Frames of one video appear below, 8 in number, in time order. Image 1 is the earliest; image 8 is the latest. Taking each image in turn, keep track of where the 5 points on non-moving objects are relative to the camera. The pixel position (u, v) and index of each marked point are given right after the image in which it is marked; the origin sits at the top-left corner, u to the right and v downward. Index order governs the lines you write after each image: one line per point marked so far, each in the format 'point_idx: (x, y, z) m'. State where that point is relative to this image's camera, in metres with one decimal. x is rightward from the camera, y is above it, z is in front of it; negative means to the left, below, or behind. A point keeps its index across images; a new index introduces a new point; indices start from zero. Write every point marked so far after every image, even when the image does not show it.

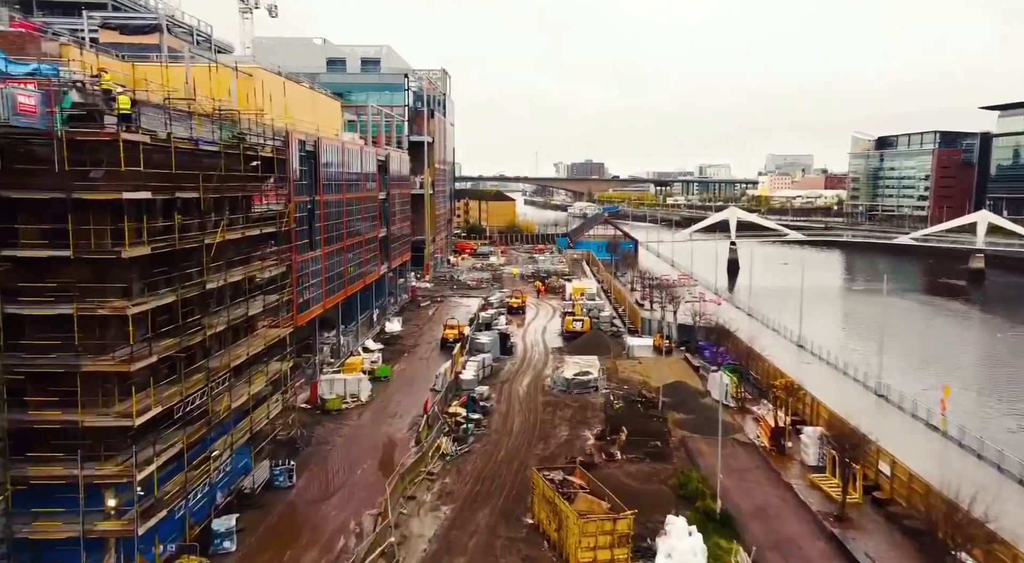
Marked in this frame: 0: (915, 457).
0: (+8.5, -3.7, +16.4) m
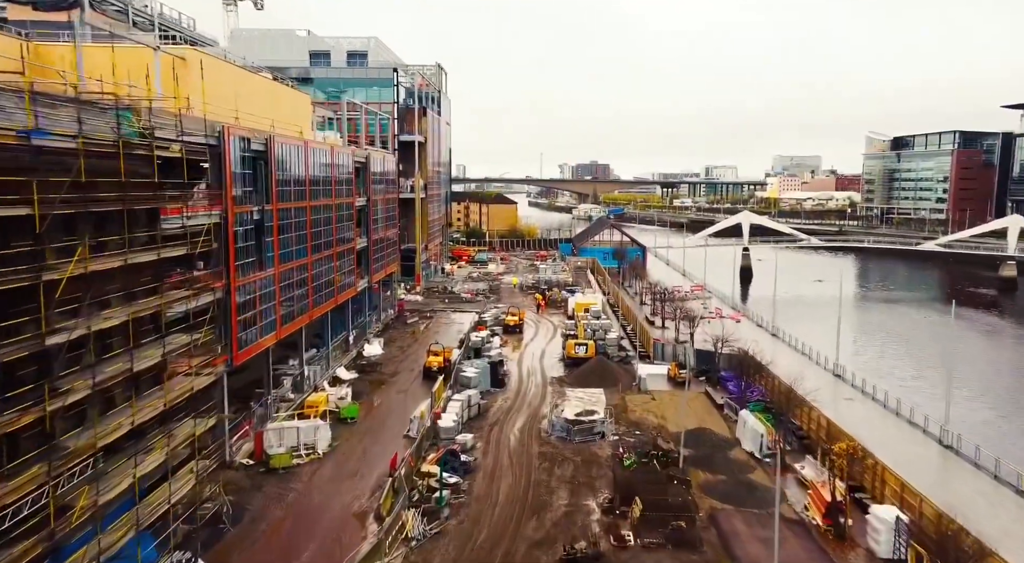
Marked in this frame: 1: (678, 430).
0: (+8.3, -4.3, +12.8) m
1: (+3.9, -3.4, +18.0) m
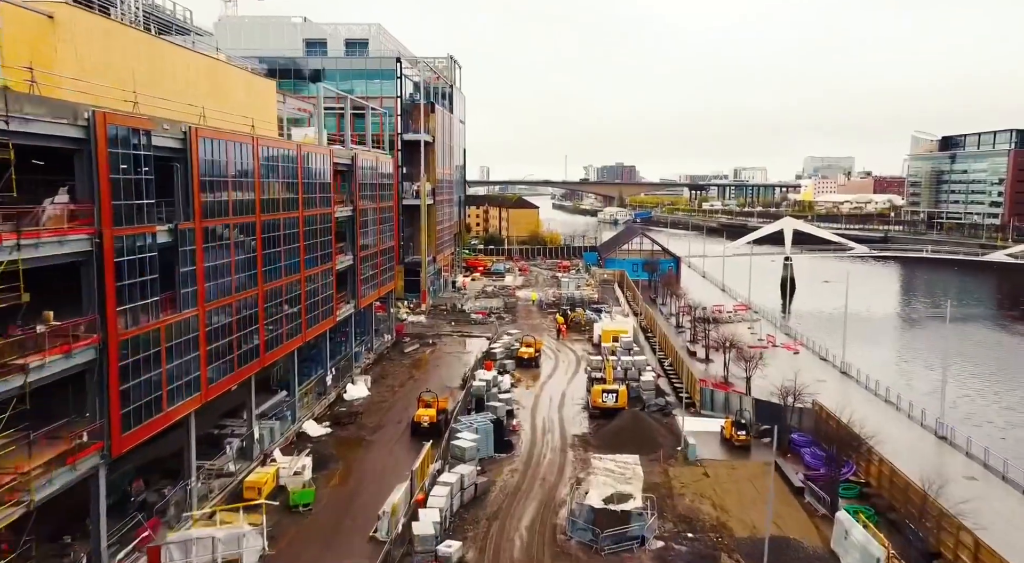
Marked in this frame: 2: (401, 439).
0: (+8.2, -5.1, +7.6) m
1: (+3.9, -4.2, +12.9) m
2: (-2.7, -3.8, +18.6) m
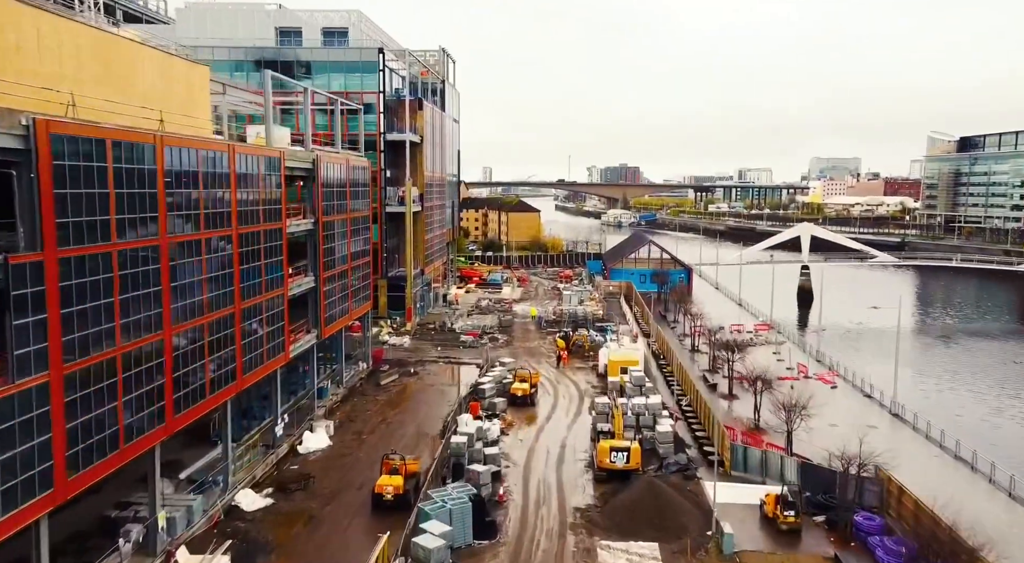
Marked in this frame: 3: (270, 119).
0: (+7.8, -5.8, +3.8) m
1: (+3.6, -4.9, +9.1) m
2: (-2.9, -4.4, +14.8) m
3: (-5.9, +3.9, +18.6) m
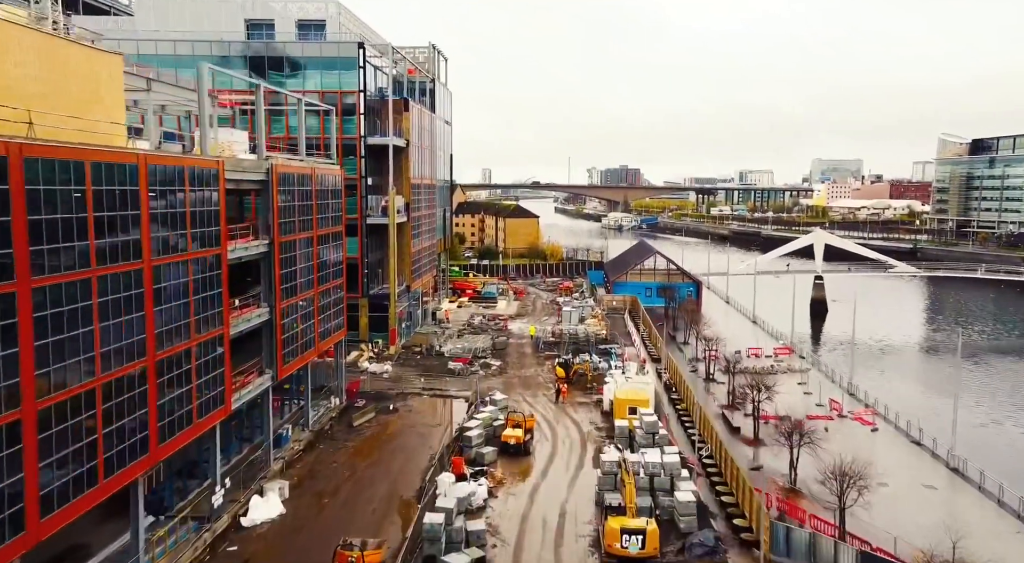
0: (+7.6, -6.4, +0.6) m
1: (+3.4, -5.6, +5.9) m
2: (-3.2, -5.1, +11.6) m
3: (-6.1, +3.2, +15.5) m
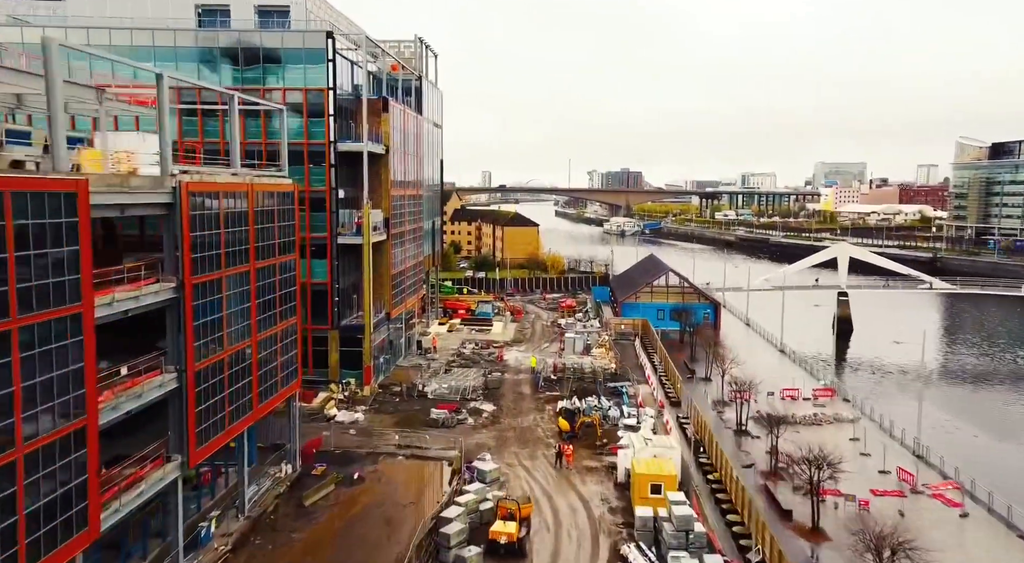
0: (+7.5, -7.3, -3.8) m
1: (+3.2, -6.5, +1.5) m
2: (-3.3, -6.1, +7.2) m
3: (-6.2, +2.3, +11.1) m
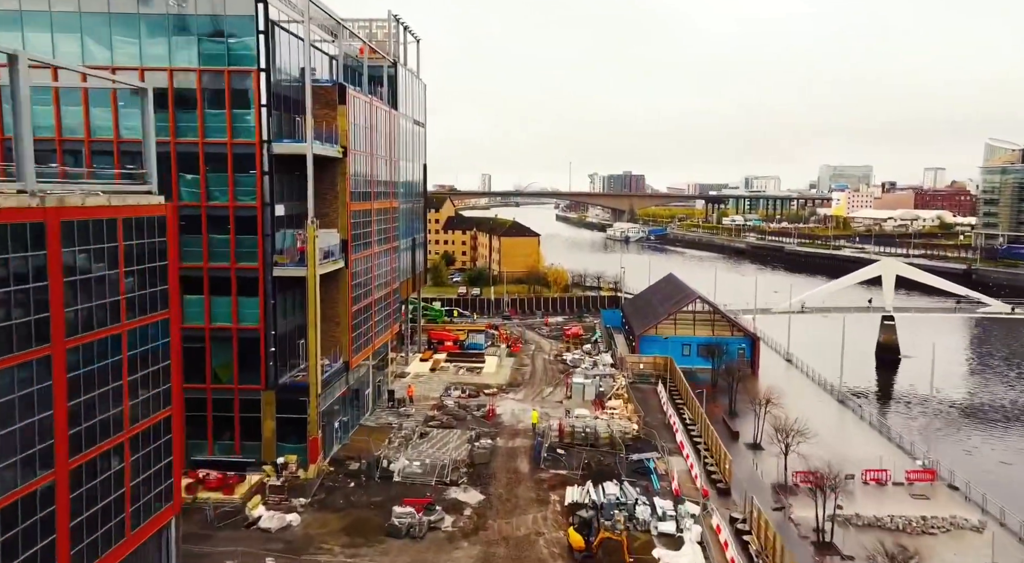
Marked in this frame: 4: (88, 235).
0: (+7.3, -8.4, -10.3) m
1: (+3.0, -7.6, -4.9) m
2: (-3.5, -7.1, +0.7) m
3: (-6.4, +1.2, +4.7) m
4: (-5.8, +0.7, +10.6) m
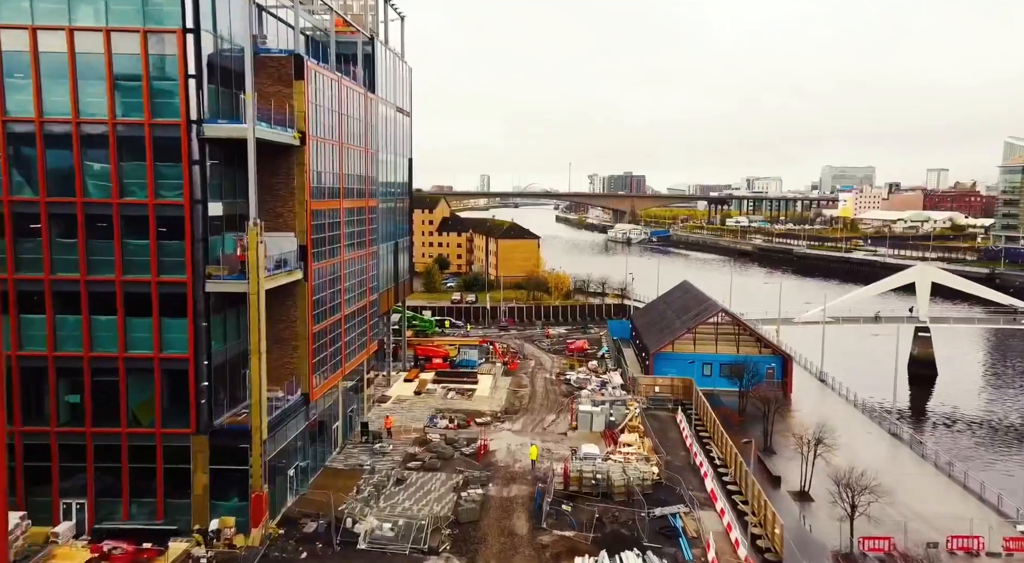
0: (+7.2, -8.7, -14.3) m
1: (+2.9, -7.9, -8.9) m
2: (-3.6, -7.4, -3.3) m
3: (-6.5, +0.9, +0.7) m
4: (-5.9, +0.4, +6.6) m
